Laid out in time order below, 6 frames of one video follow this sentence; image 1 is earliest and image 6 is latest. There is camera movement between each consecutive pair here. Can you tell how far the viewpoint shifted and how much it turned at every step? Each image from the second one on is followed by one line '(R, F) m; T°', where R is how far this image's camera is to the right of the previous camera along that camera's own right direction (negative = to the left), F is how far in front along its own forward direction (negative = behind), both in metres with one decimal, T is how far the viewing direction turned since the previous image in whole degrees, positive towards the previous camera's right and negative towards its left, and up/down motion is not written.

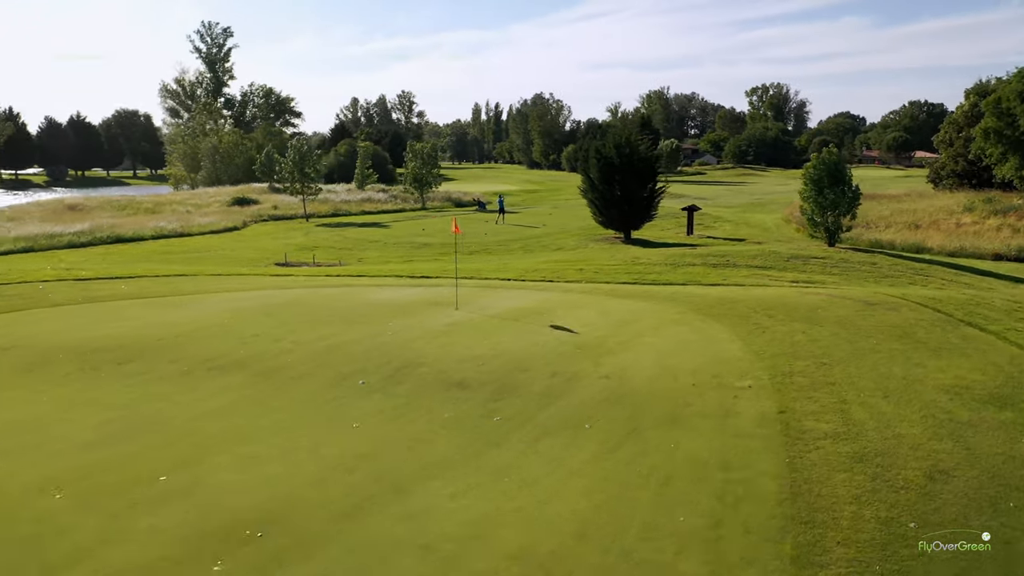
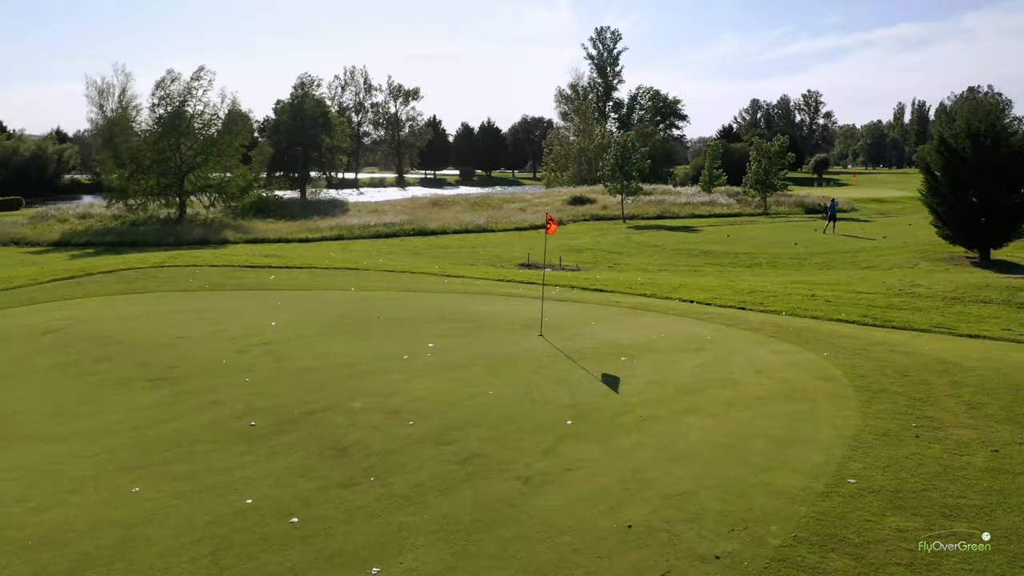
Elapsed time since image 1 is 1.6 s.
(+4.1, +5.1) m; -27°
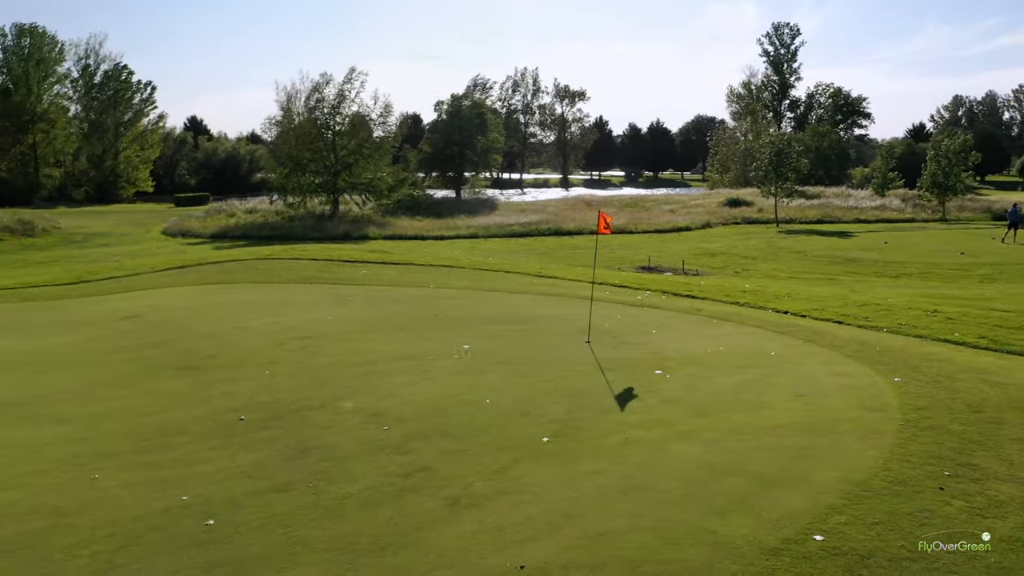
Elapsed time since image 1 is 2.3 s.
(+1.7, +0.8) m; -12°
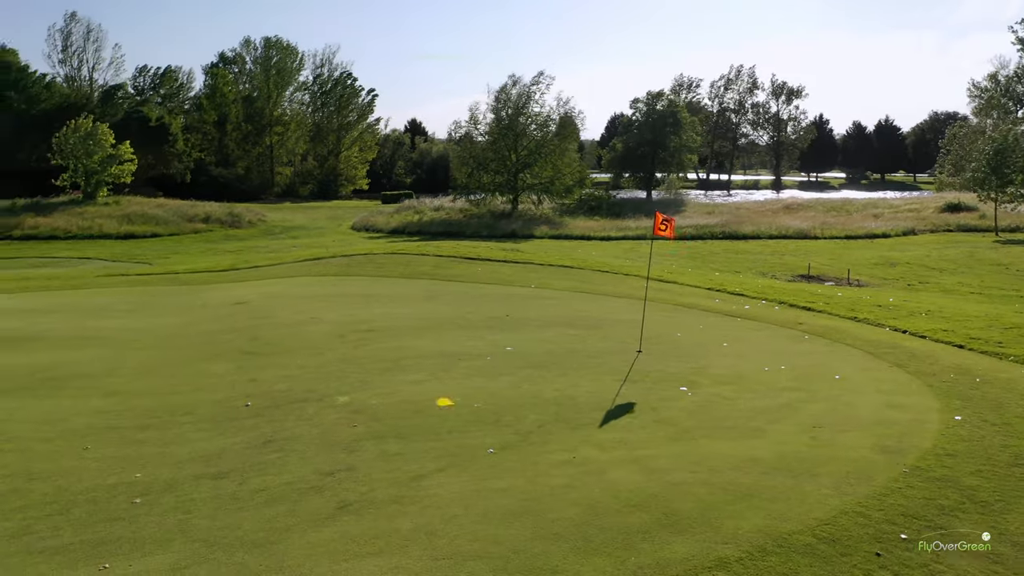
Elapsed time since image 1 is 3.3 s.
(+2.1, +0.7) m; -15°
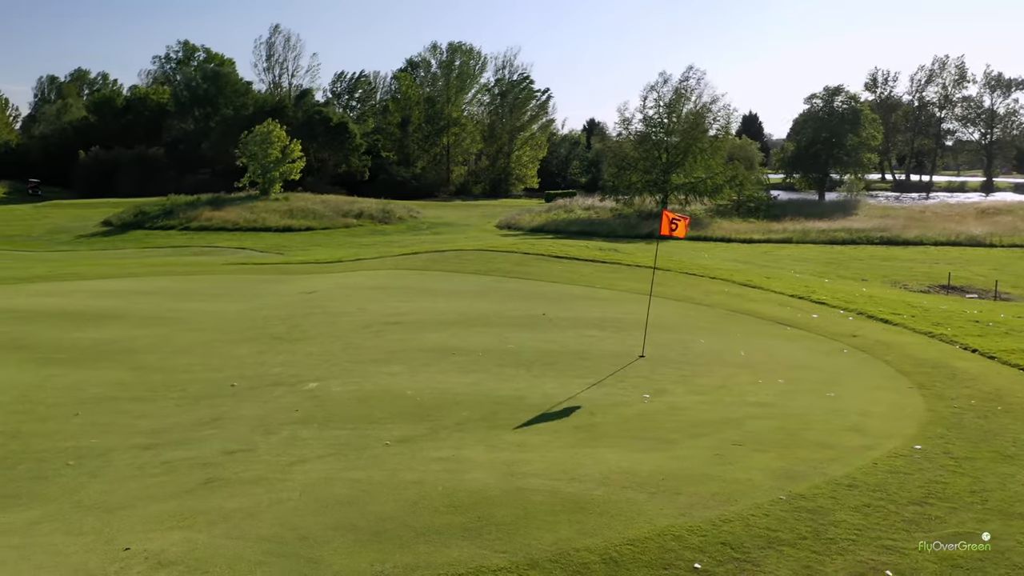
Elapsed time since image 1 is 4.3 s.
(+2.3, +0.3) m; -13°
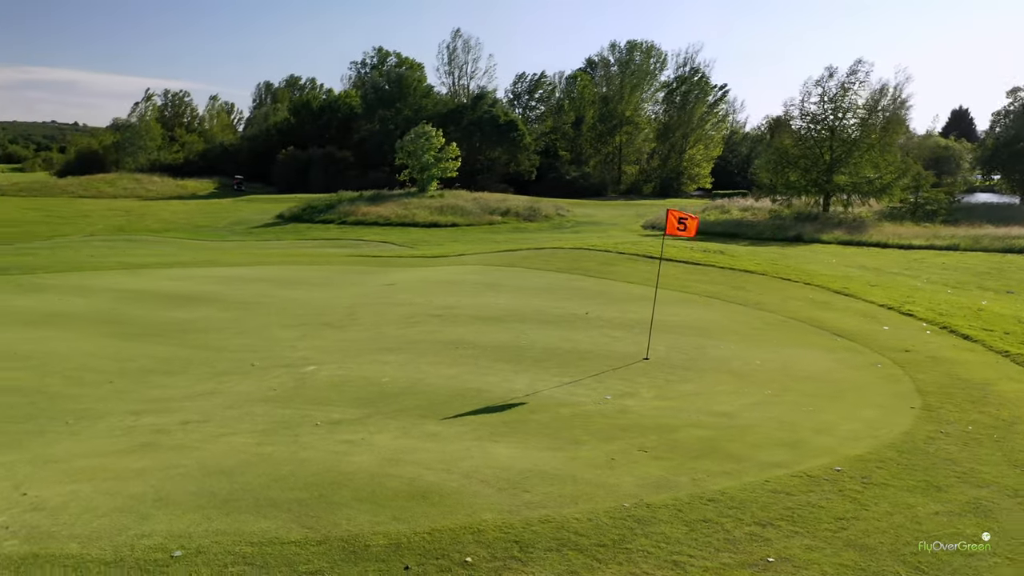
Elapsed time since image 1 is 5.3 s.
(+2.2, +0.1) m; -13°
